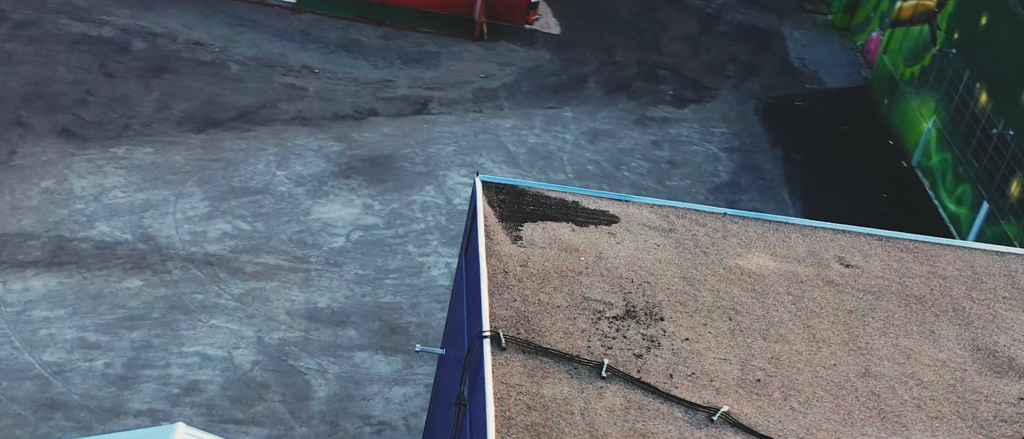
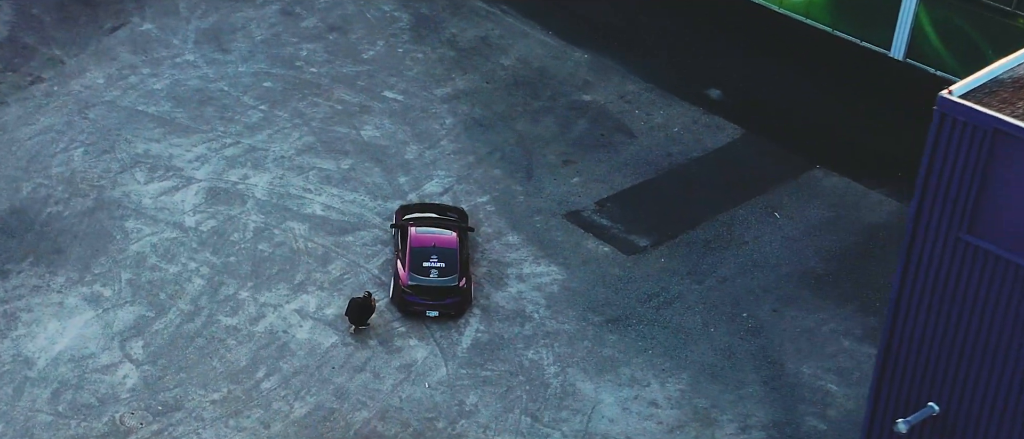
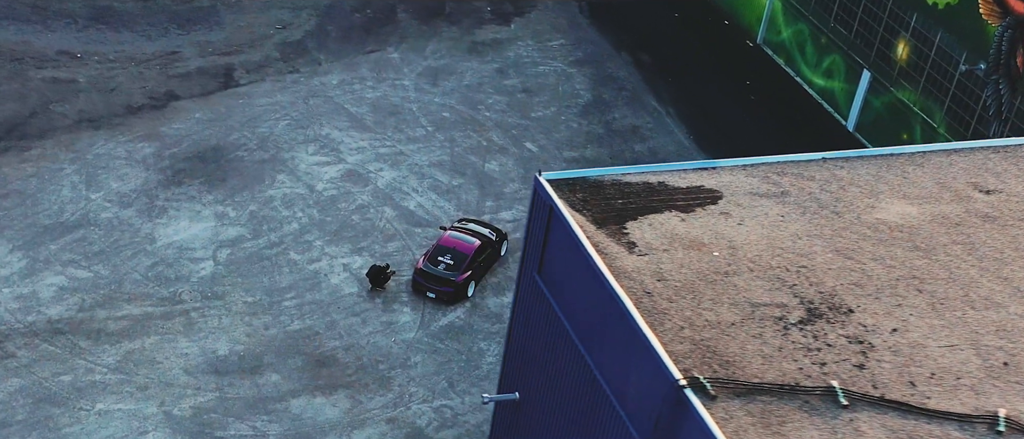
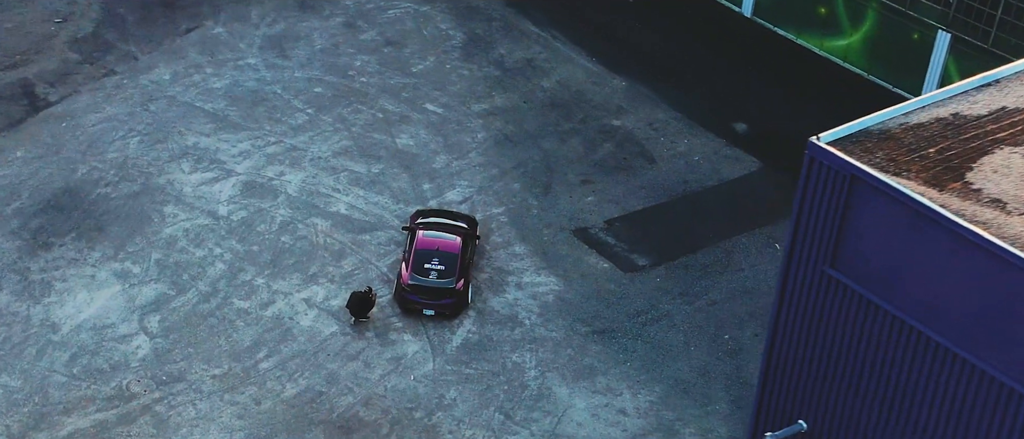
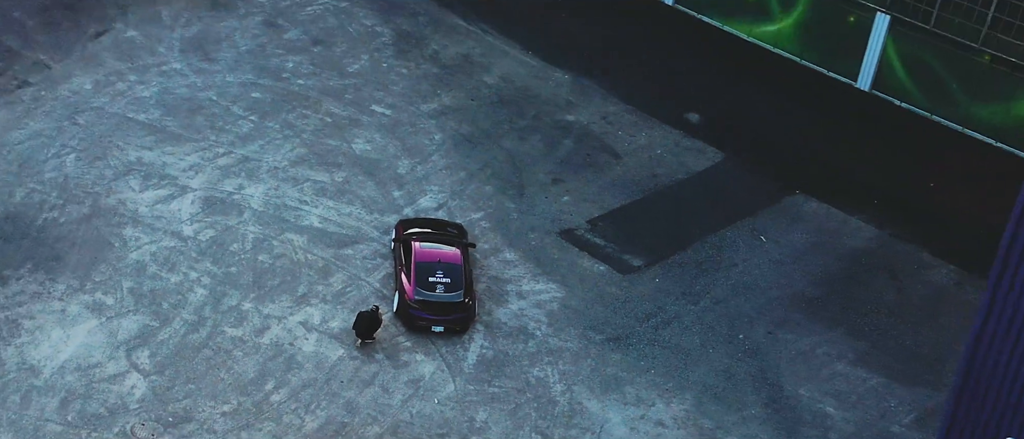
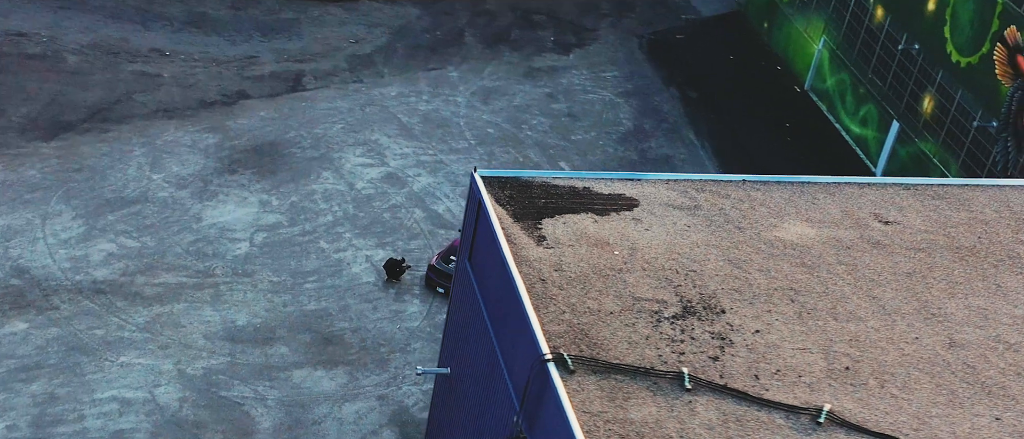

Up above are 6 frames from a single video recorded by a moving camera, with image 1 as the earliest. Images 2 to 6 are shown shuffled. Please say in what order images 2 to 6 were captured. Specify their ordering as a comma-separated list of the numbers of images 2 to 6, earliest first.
6, 3, 4, 2, 5
